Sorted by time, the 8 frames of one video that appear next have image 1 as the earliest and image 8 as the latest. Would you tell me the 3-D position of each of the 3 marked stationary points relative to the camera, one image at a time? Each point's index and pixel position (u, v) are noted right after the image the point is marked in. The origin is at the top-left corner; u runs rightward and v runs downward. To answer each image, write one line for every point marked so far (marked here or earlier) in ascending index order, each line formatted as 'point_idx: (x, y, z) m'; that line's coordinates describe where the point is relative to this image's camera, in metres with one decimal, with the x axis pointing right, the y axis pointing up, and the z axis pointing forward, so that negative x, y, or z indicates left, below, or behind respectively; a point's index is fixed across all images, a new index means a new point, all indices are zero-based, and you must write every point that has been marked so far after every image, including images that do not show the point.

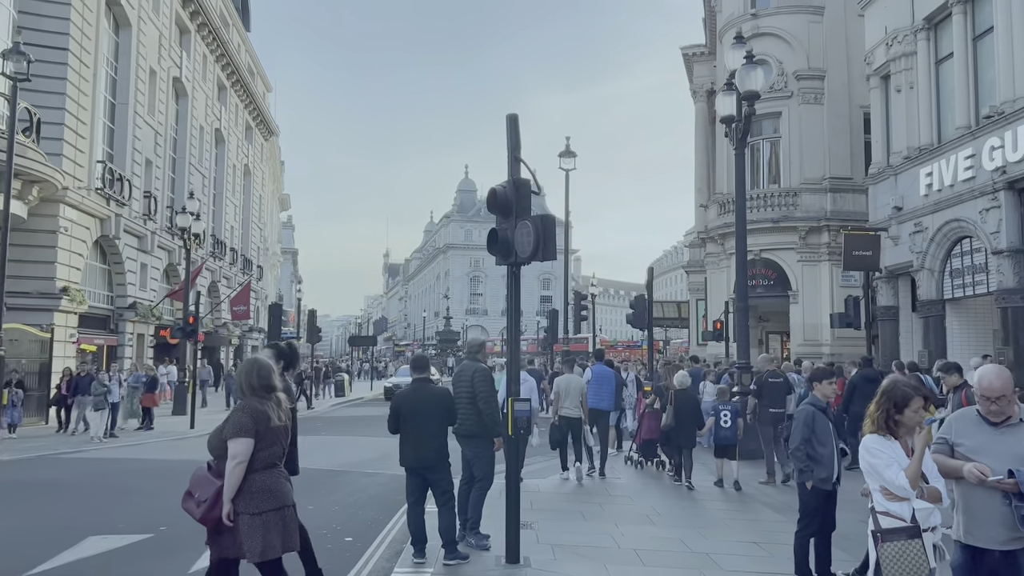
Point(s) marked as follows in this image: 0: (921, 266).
0: (+8.6, +0.5, +17.2) m
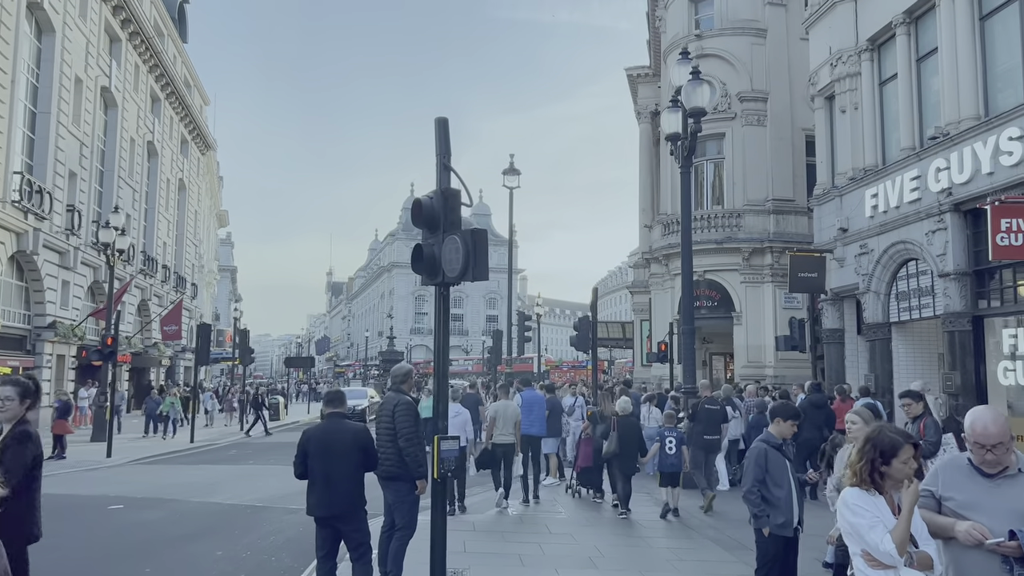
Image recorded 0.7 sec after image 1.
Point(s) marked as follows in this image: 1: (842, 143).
0: (+7.4, 0.0, +17.0) m
1: (+7.4, +3.3, +18.4) m
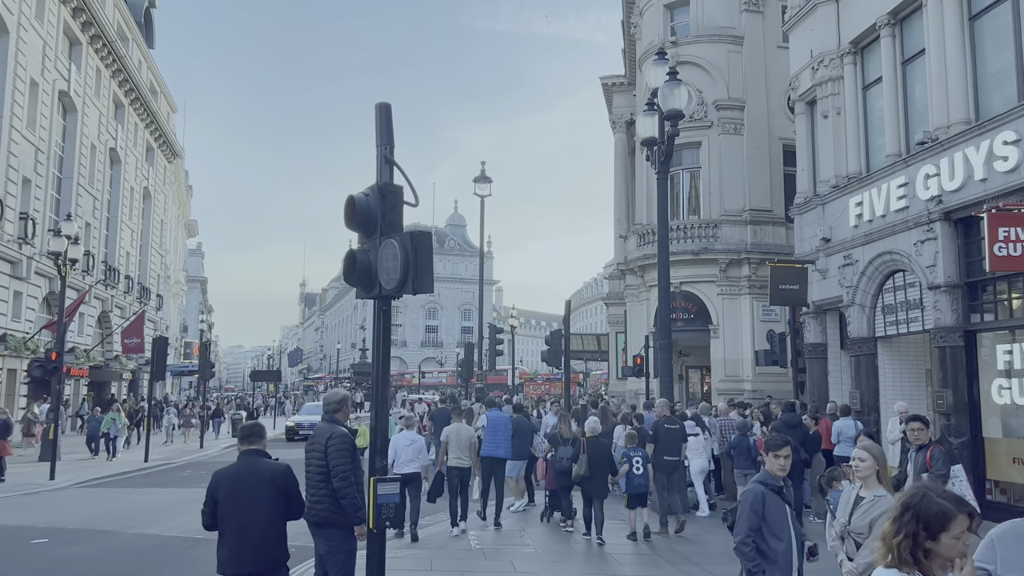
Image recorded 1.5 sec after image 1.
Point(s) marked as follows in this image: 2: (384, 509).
0: (+6.7, -0.3, +16.2) m
1: (+6.8, +3.0, +17.6) m
2: (-0.9, -1.5, +5.5) m
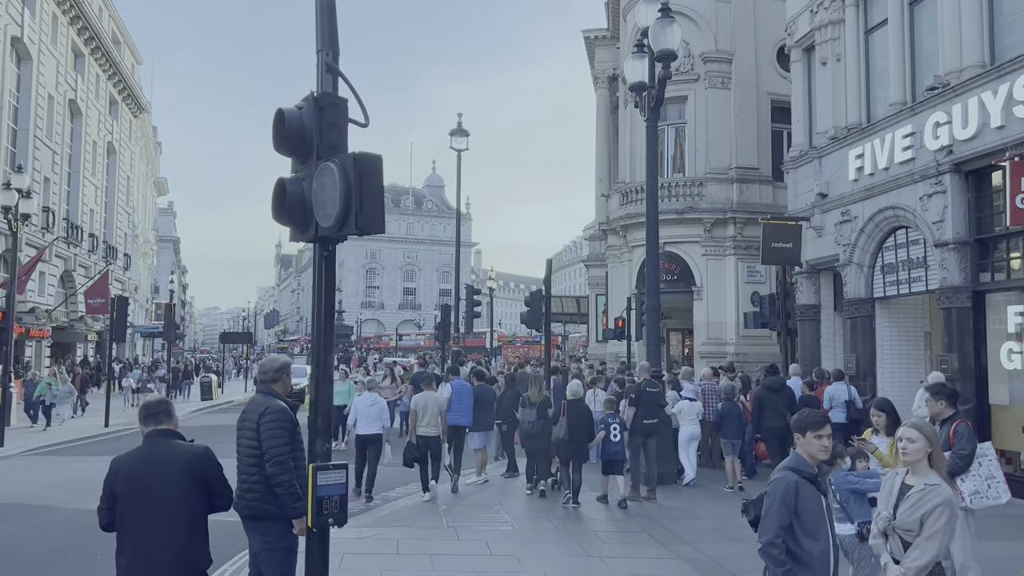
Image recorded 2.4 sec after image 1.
0: (+6.3, +0.5, +15.3) m
1: (+6.3, +3.9, +16.6) m
2: (-1.0, -1.2, +4.5) m
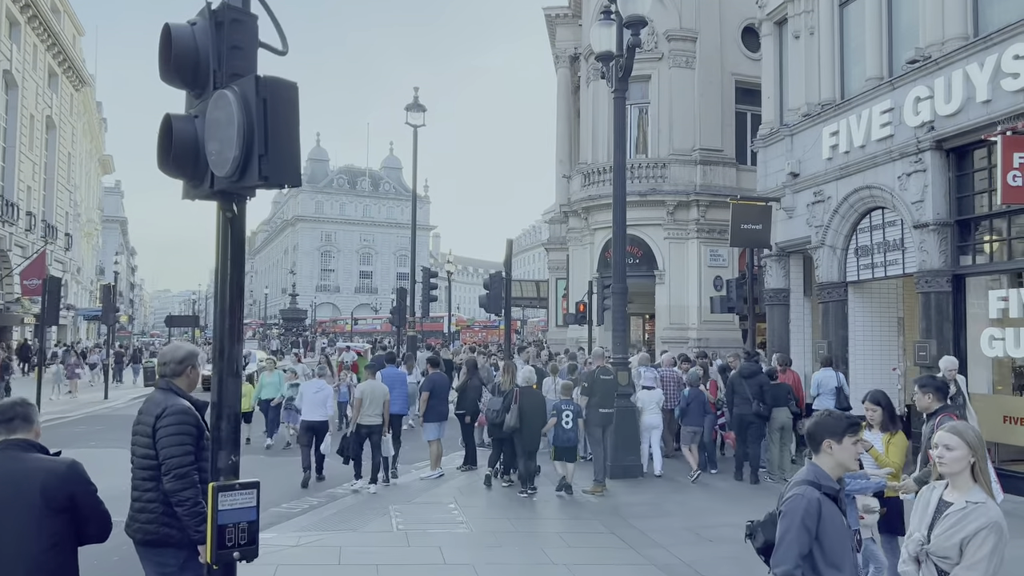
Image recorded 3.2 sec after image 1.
0: (+5.6, +0.8, +14.7) m
1: (+5.5, +4.2, +15.9) m
2: (-1.2, -1.1, +3.5) m
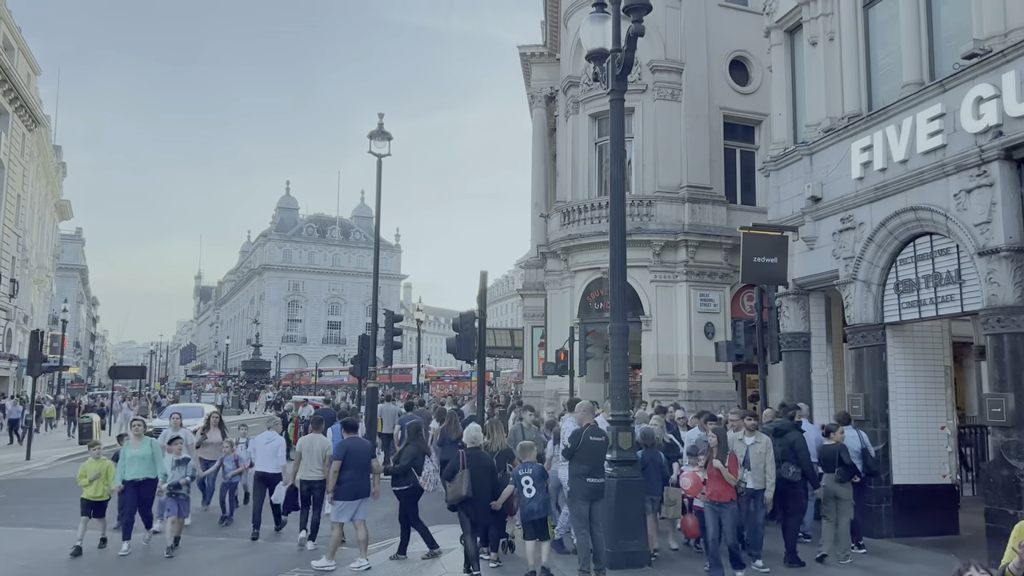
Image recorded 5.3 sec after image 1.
0: (+5.2, +0.2, +12.4) m
1: (+5.1, +3.4, +13.9) m
2: (-1.2, -1.0, +1.0) m
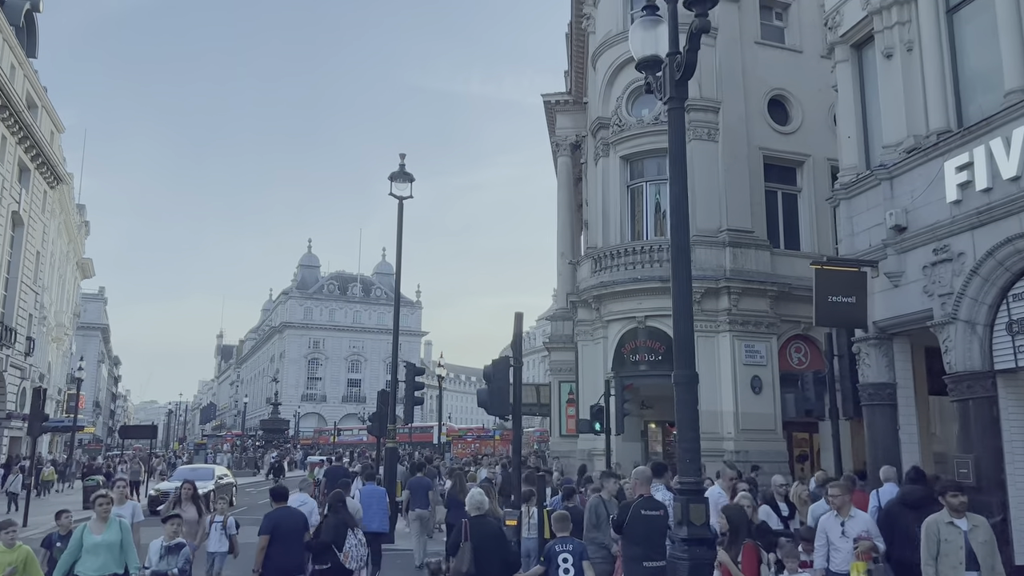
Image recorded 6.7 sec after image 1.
0: (+5.7, -0.4, +10.6) m
1: (+5.6, +2.8, +12.3) m
2: (-1.0, -0.8, -0.7) m
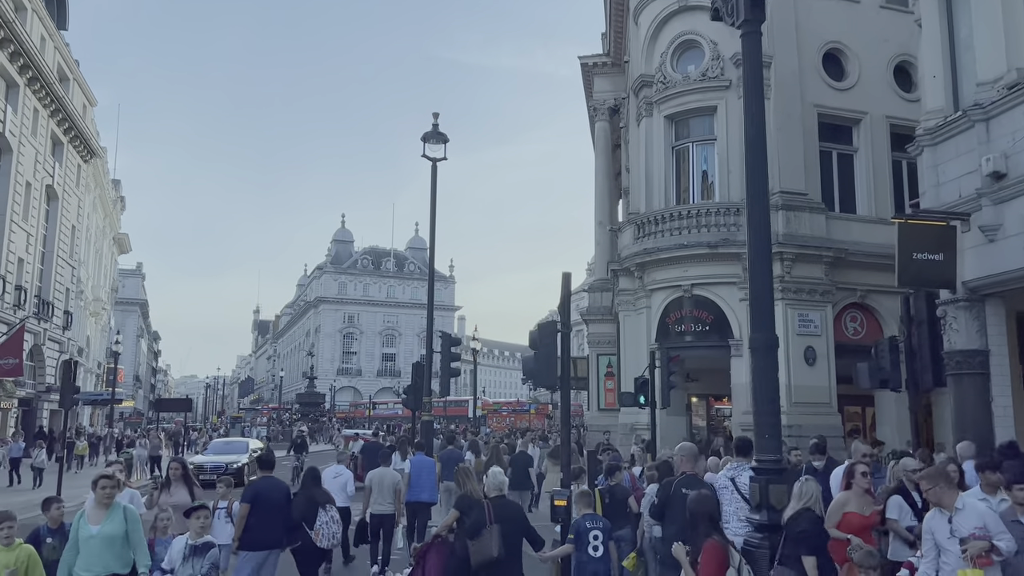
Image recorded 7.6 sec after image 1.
0: (+6.3, +0.2, +9.3) m
1: (+6.2, +3.4, +10.9) m
2: (-0.9, -0.6, -1.8) m
